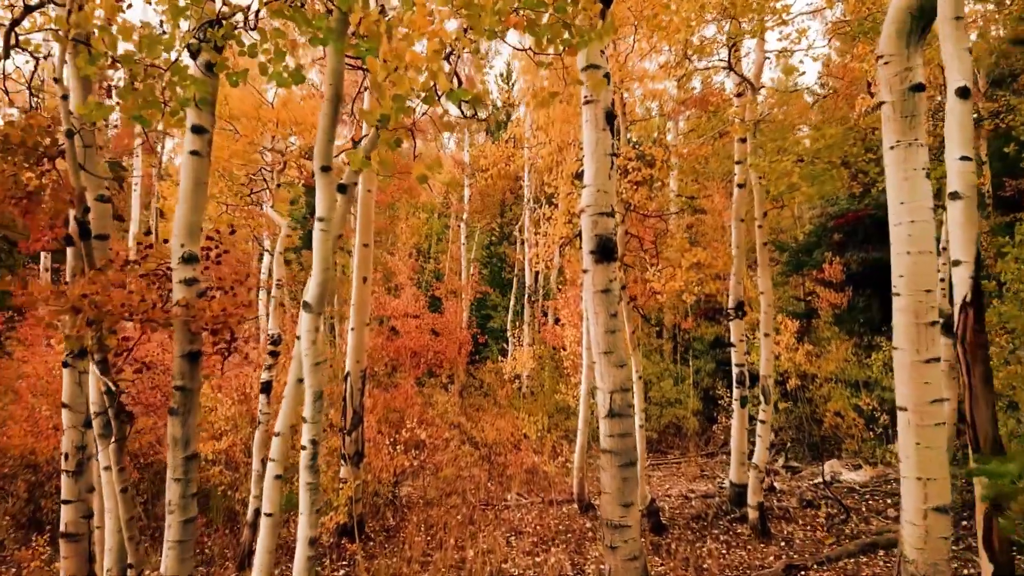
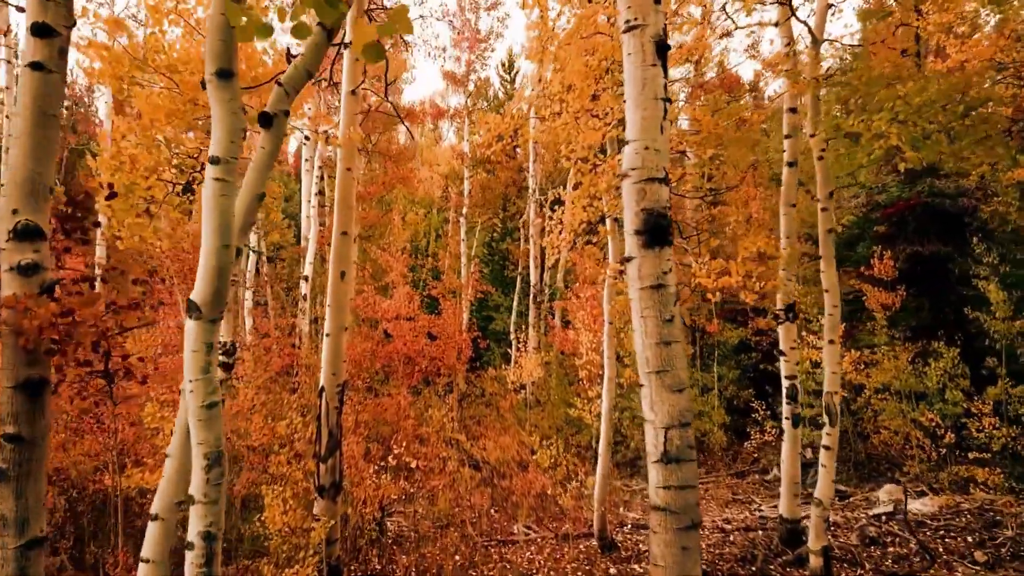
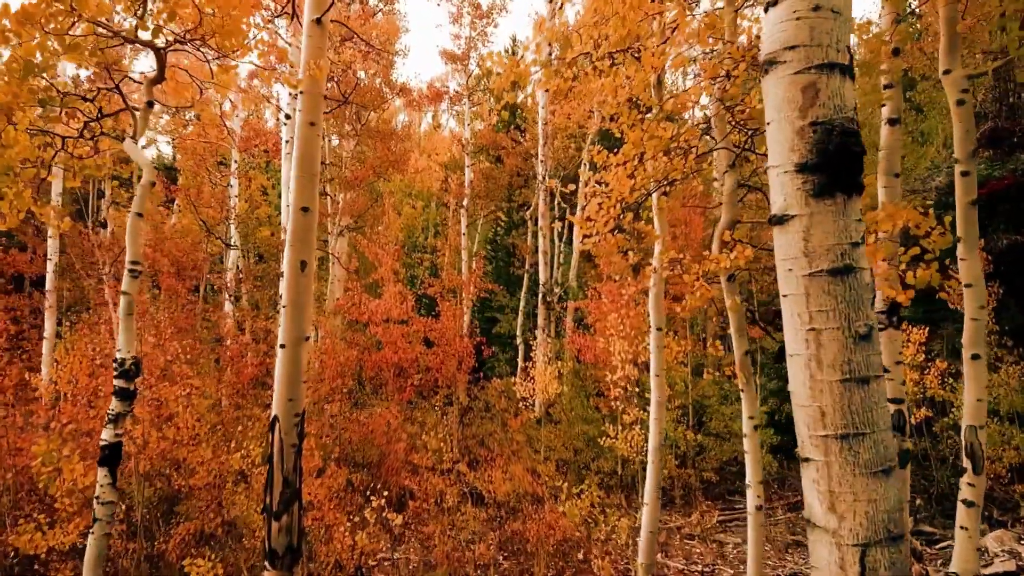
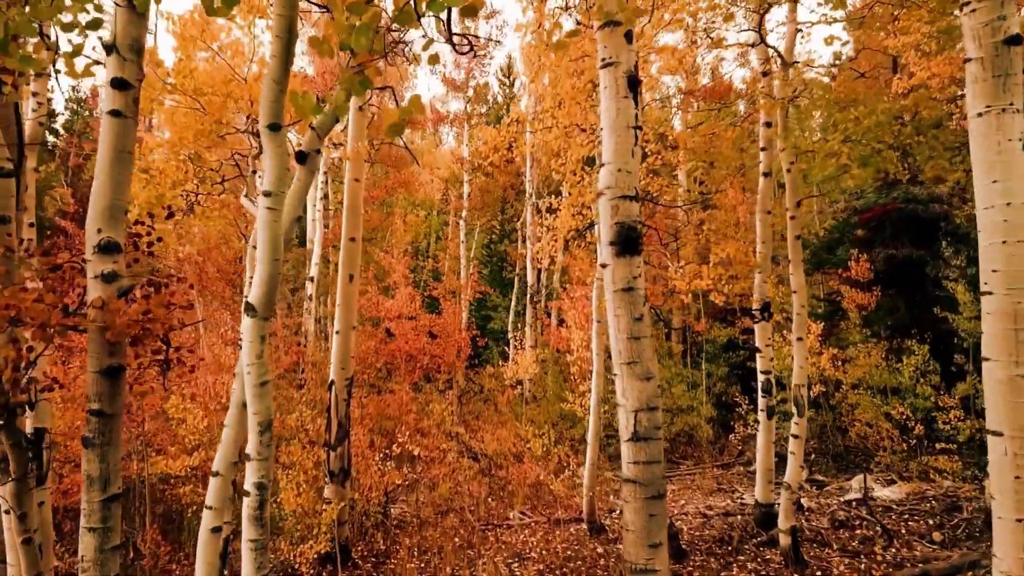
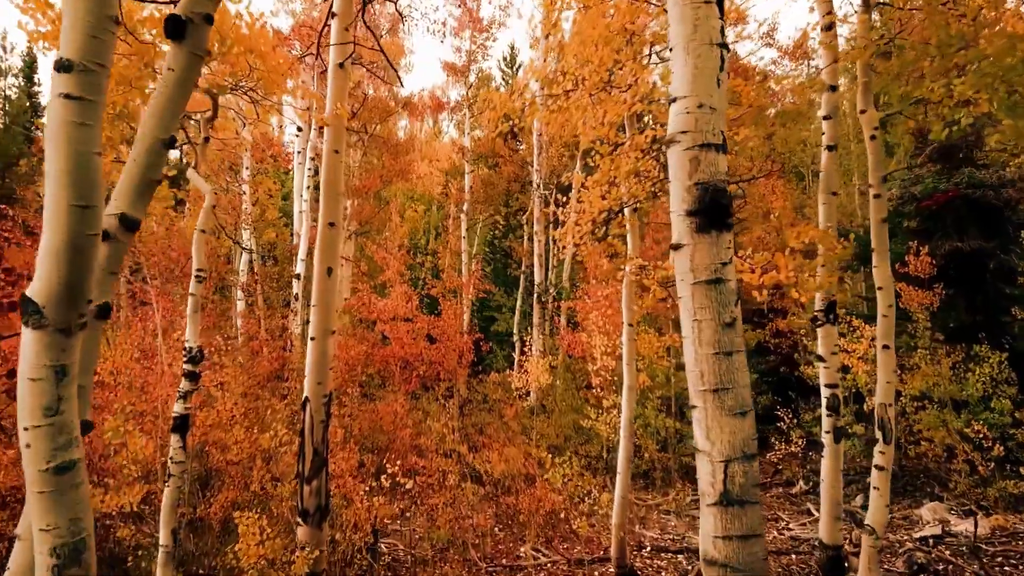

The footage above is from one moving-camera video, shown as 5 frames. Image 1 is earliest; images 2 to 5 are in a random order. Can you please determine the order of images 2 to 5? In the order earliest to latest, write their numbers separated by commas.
4, 2, 5, 3
